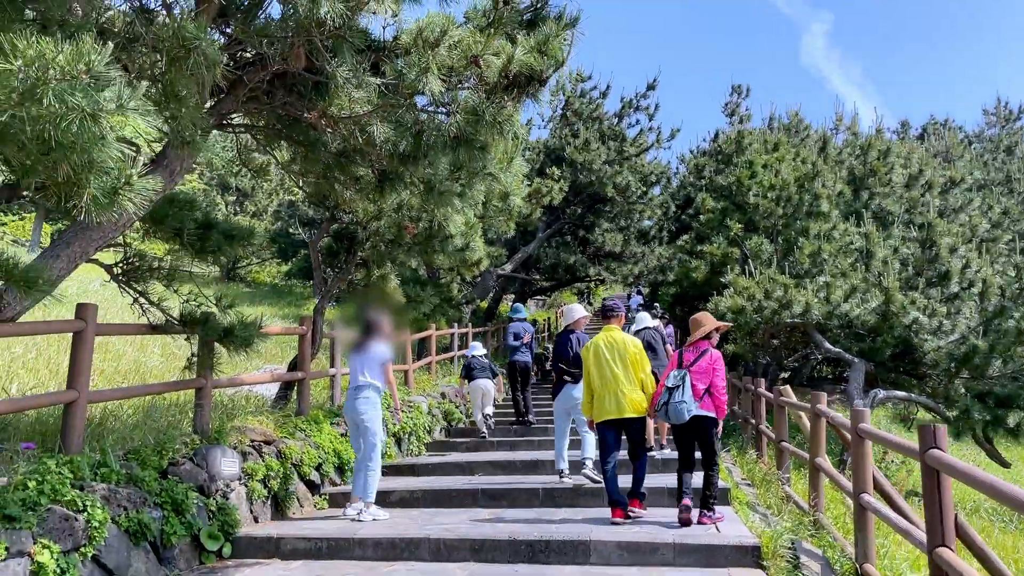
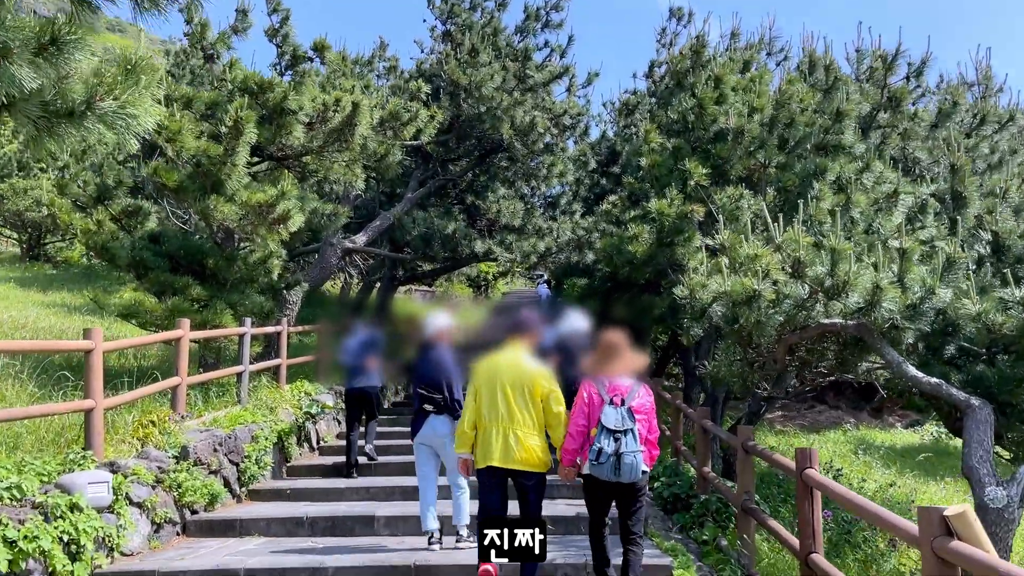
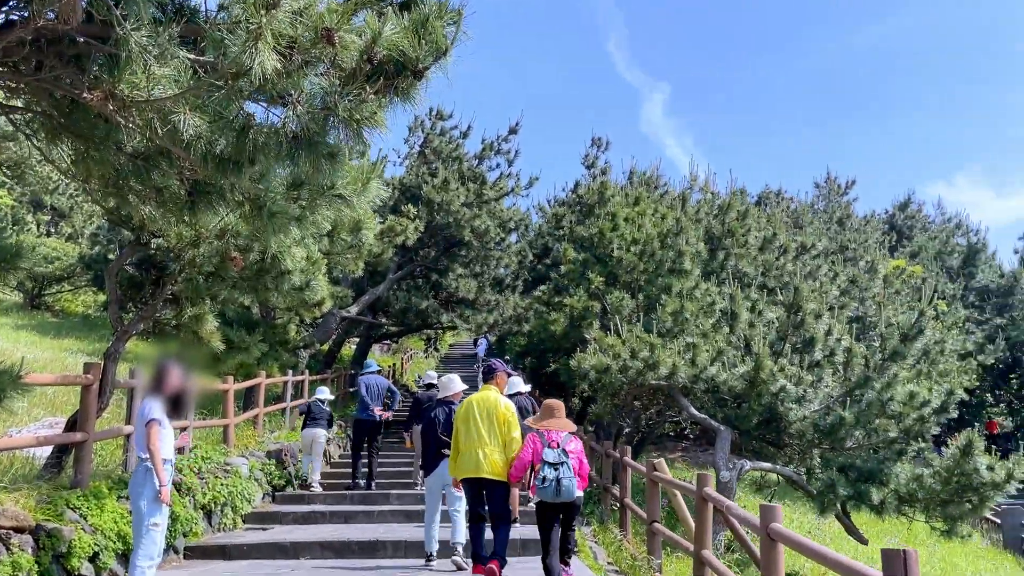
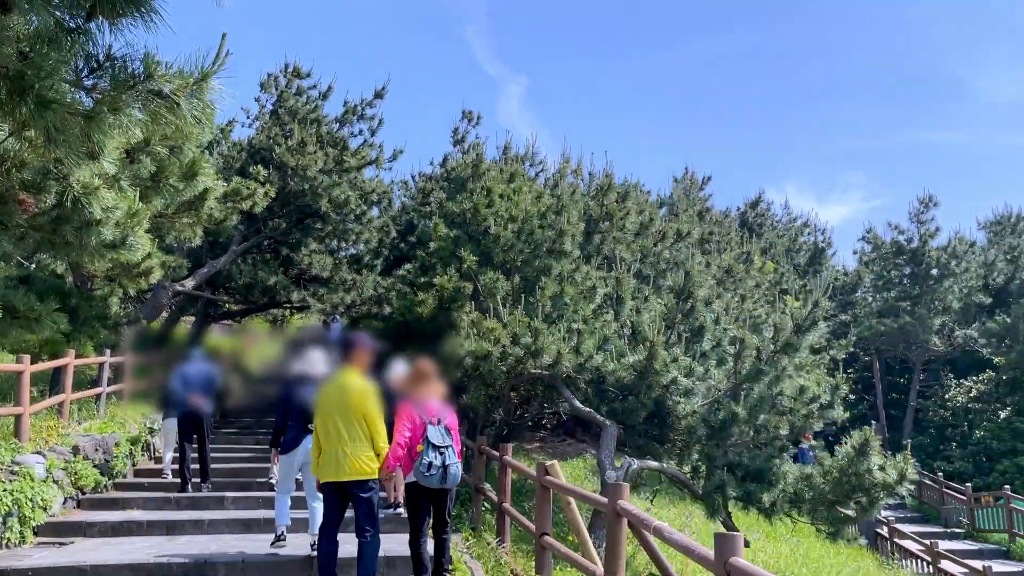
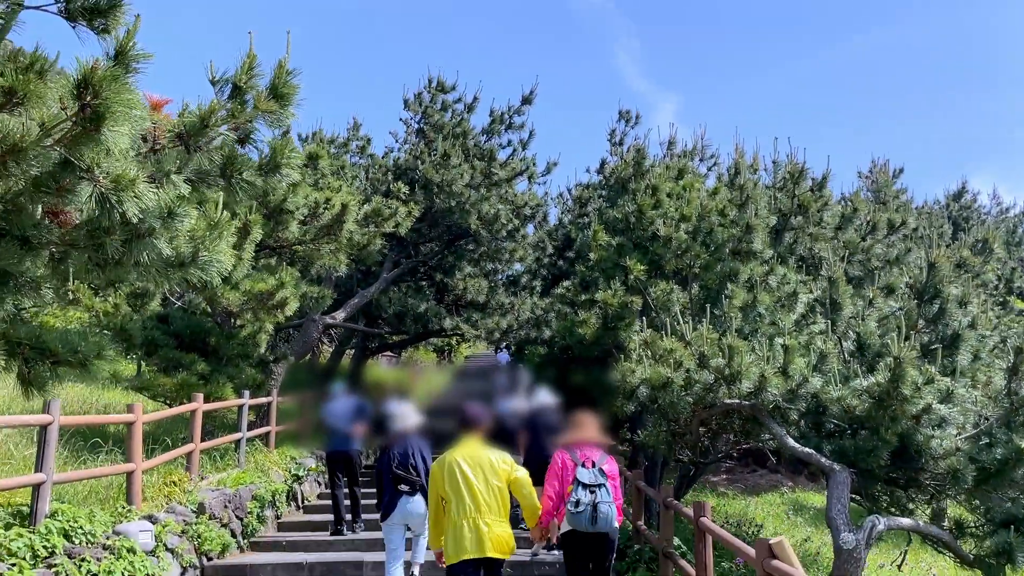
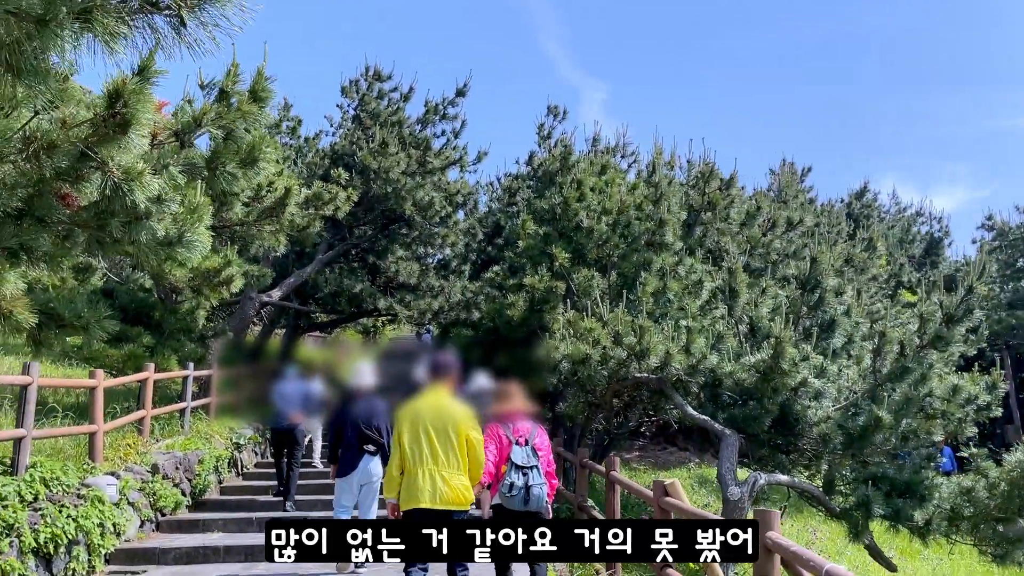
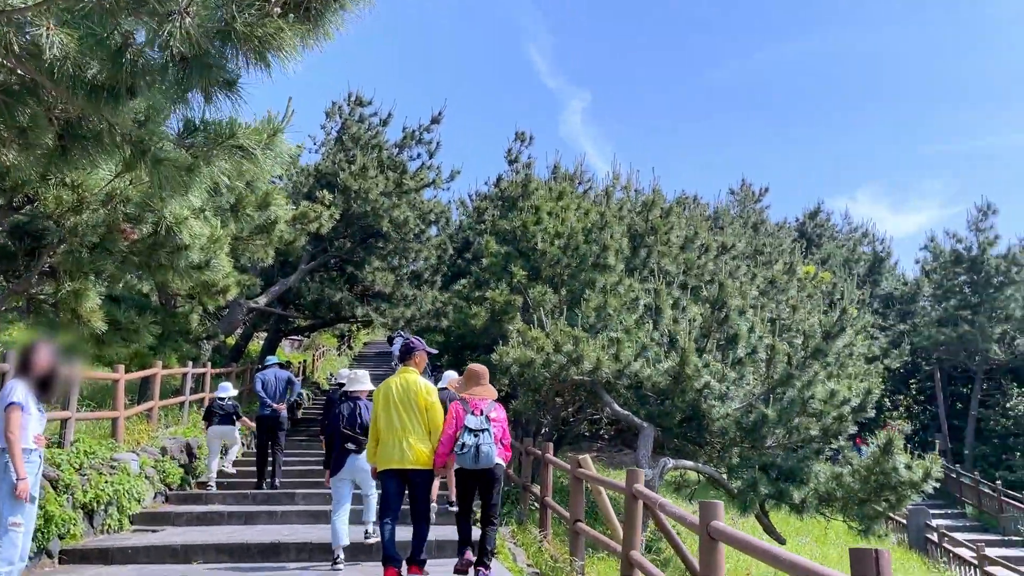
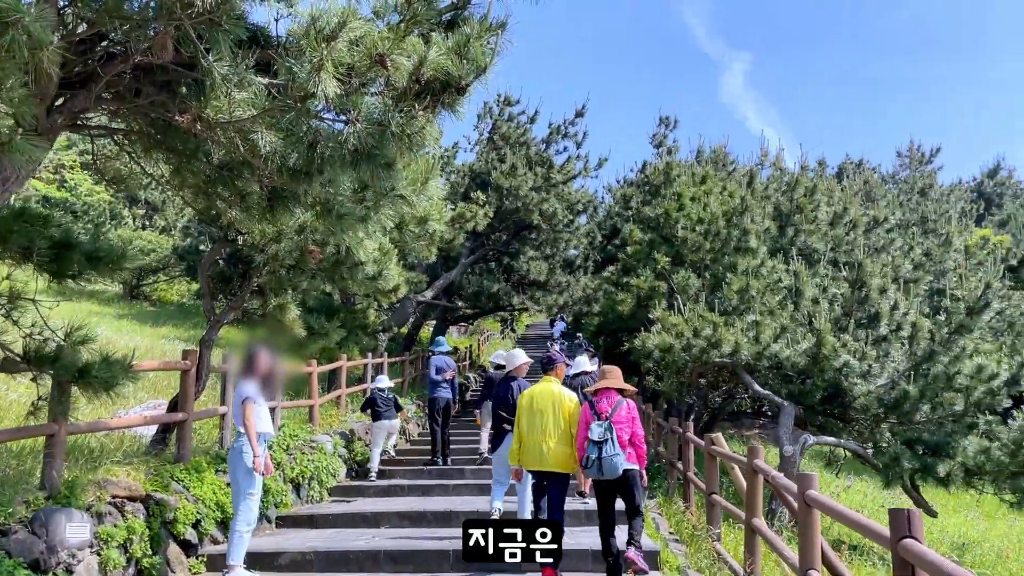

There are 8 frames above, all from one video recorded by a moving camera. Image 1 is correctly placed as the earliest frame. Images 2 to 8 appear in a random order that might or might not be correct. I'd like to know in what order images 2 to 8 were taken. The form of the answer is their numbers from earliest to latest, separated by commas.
8, 3, 7, 4, 6, 5, 2
